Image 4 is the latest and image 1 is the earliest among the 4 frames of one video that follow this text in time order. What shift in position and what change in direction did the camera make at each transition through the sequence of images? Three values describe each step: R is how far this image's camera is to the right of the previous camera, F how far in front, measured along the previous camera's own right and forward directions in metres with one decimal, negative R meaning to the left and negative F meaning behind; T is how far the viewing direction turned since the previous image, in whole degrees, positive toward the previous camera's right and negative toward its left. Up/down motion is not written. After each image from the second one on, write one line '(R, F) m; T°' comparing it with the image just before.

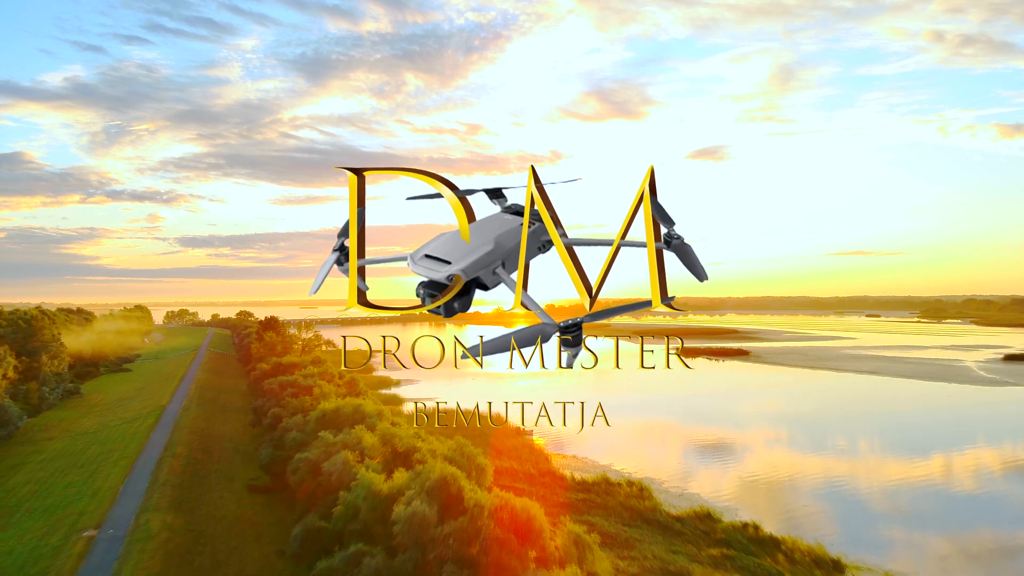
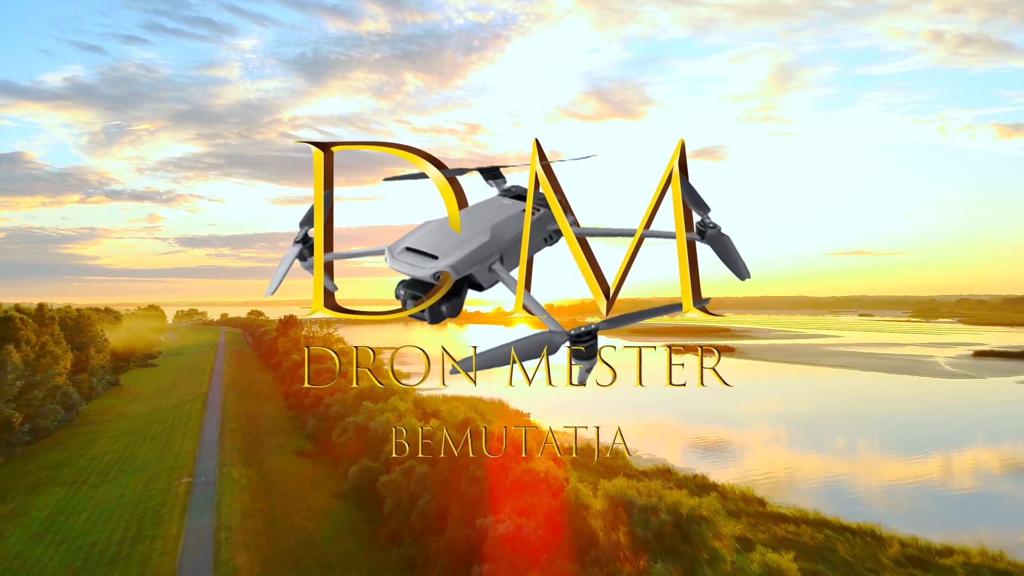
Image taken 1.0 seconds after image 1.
(-1.2, -0.7) m; 0°
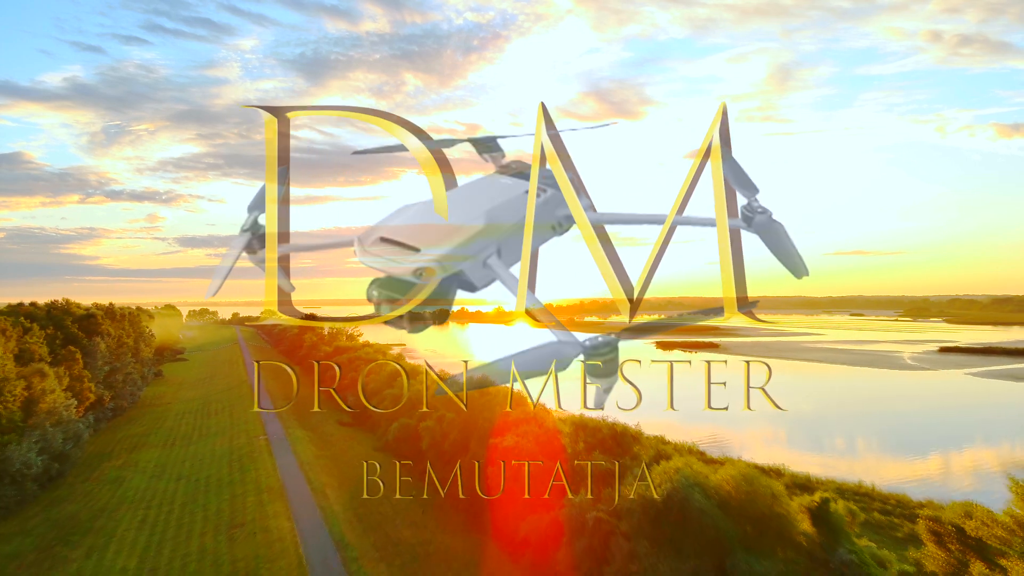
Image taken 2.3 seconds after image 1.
(-0.8, -2.0) m; 0°
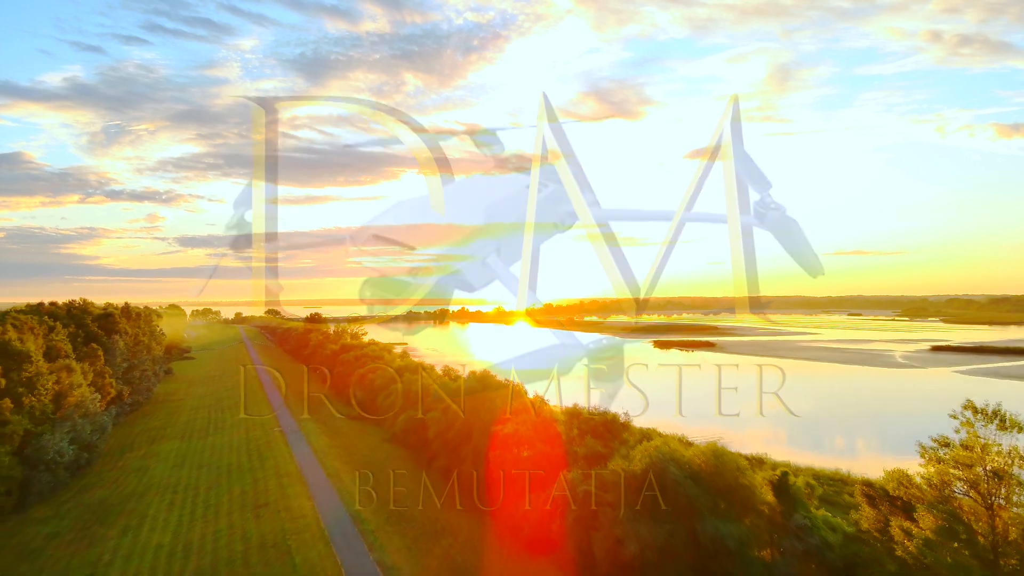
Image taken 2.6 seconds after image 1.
(-0.2, +1.0) m; 0°
